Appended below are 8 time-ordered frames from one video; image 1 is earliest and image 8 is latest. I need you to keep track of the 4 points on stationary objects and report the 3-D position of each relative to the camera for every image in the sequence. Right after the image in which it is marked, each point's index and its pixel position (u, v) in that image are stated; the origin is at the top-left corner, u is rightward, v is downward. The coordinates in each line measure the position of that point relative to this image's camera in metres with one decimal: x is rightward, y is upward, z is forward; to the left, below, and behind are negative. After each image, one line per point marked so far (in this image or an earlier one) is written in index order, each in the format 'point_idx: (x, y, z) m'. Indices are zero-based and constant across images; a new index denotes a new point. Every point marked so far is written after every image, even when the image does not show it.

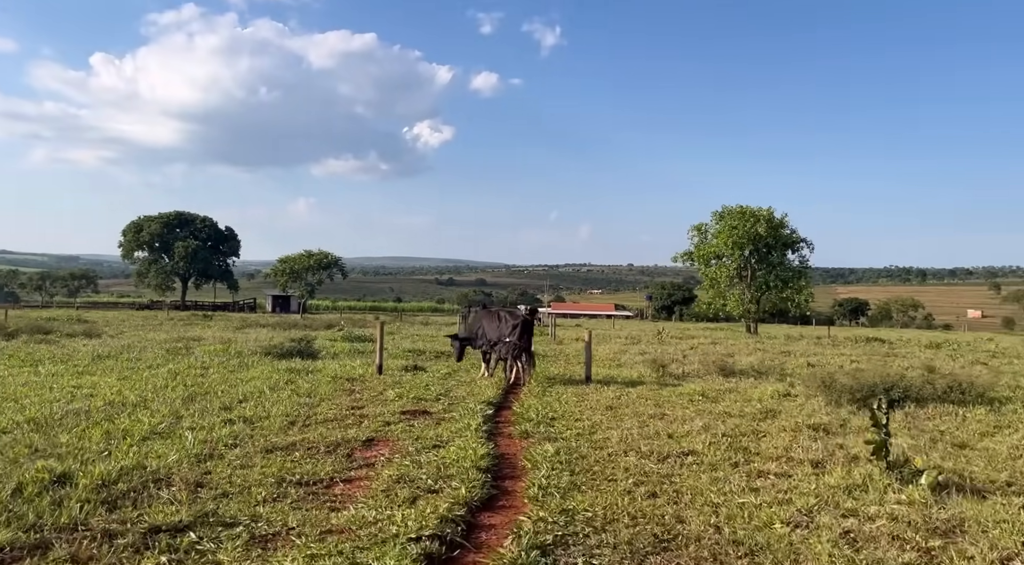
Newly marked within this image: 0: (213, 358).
0: (-6.8, -1.7, +17.9) m
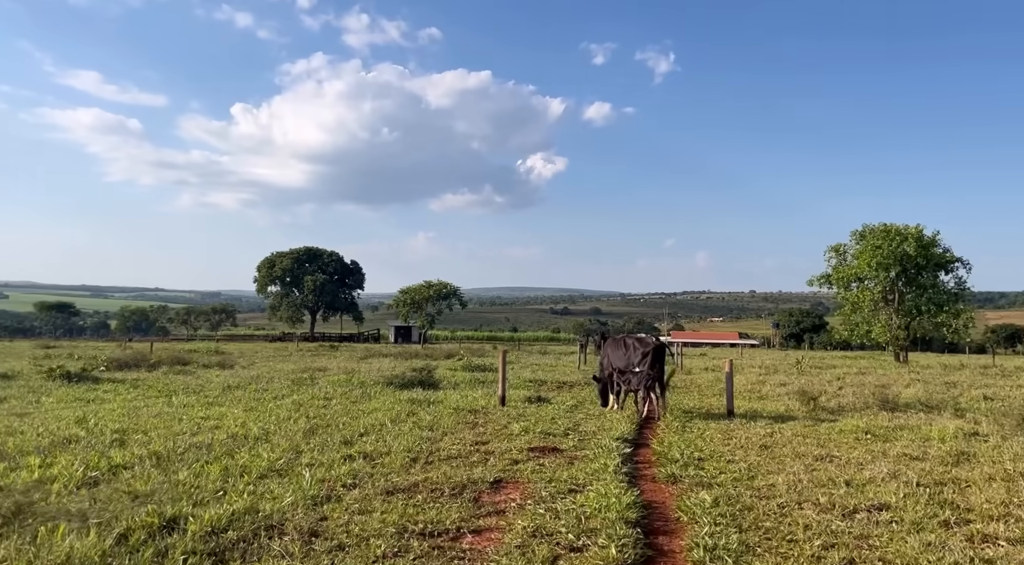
0: (-4.0, -2.4, +17.7) m
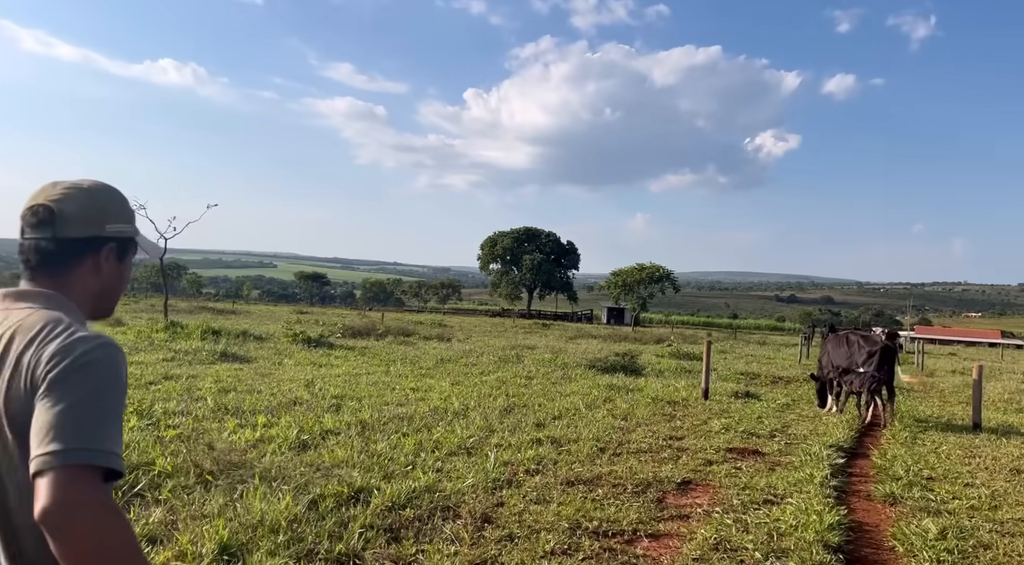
0: (+0.6, -1.9, +17.9) m
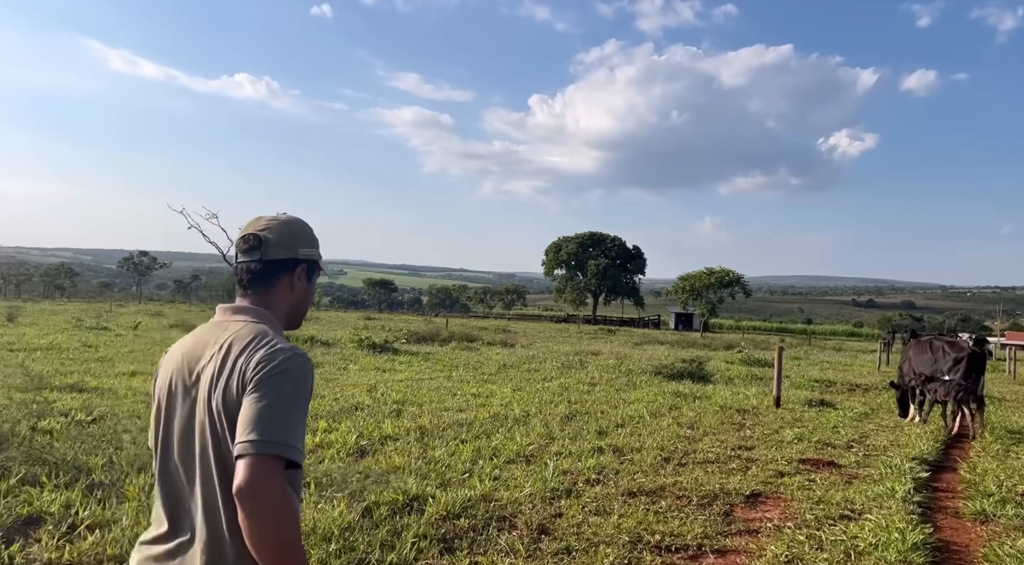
0: (+2.0, -2.0, +17.6) m
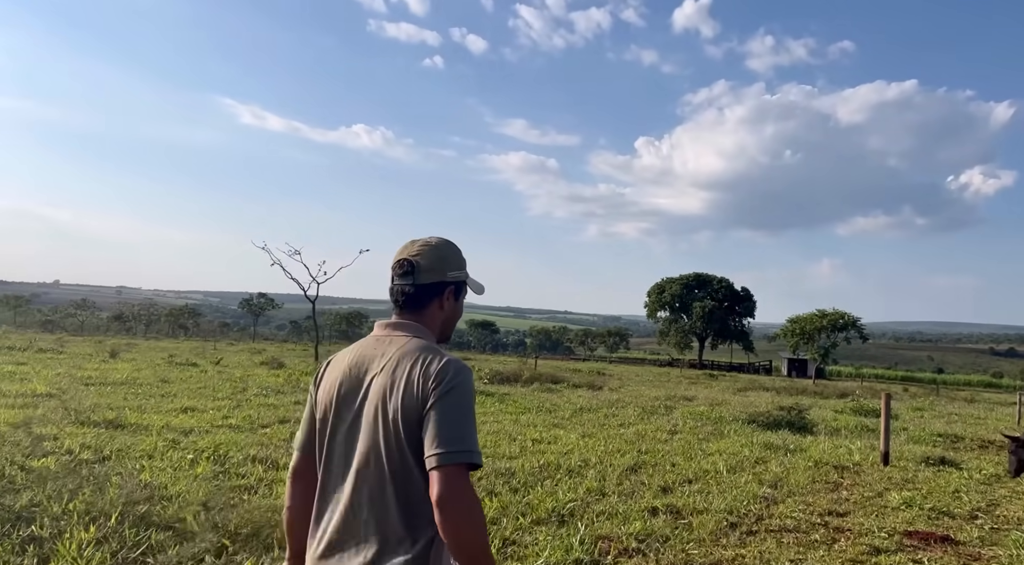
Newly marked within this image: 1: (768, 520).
0: (+3.6, -2.8, +16.0) m
1: (+2.3, -2.1, +7.0) m
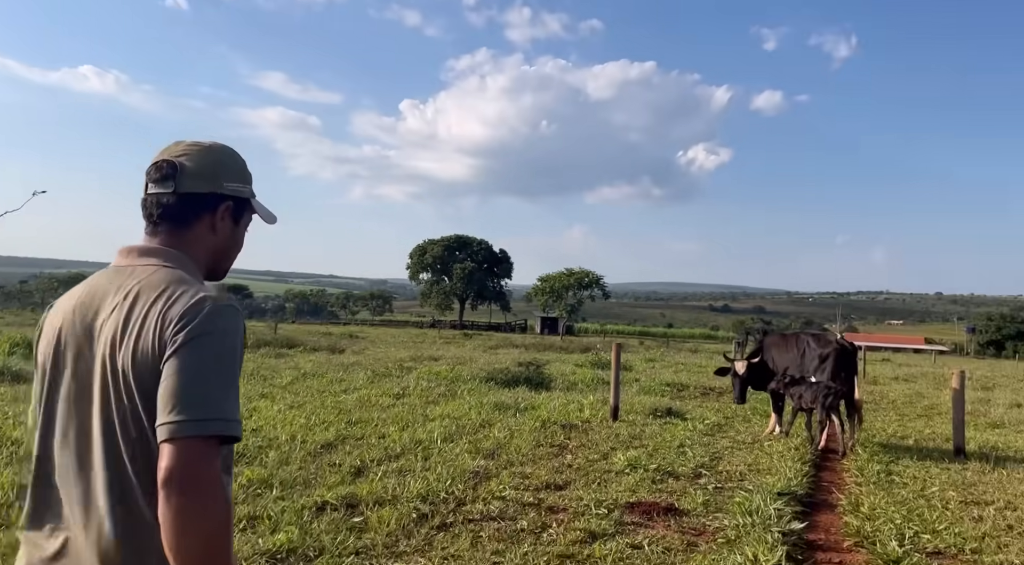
0: (-1.7, -1.8, +14.6) m
1: (-0.3, -1.6, +5.6) m
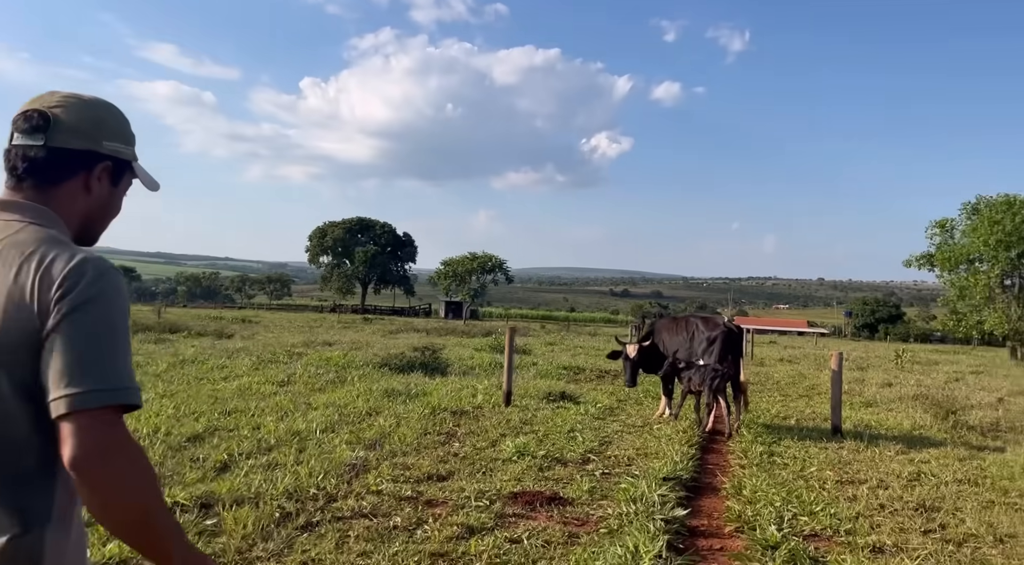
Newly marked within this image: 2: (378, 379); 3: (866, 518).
0: (-3.6, -1.5, +14.0) m
1: (-1.1, -1.4, +5.2) m
2: (-2.2, -1.6, +12.8) m
3: (+2.5, -1.6, +5.6) m
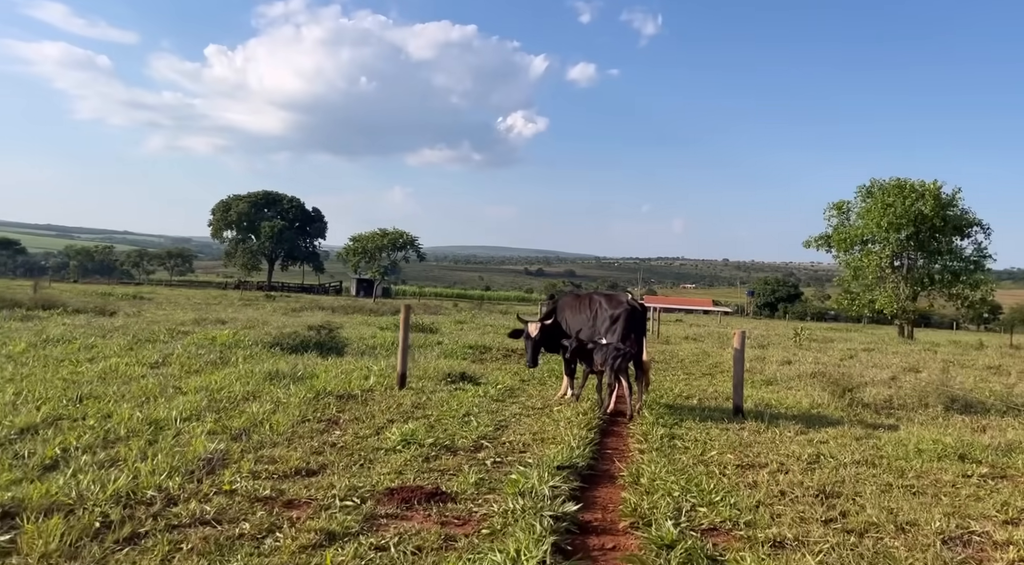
0: (-5.3, -1.1, +13.0) m
1: (-1.9, -1.3, +4.5) m
2: (-3.8, -1.2, +11.9) m
3: (+1.7, -1.5, +5.3) m
